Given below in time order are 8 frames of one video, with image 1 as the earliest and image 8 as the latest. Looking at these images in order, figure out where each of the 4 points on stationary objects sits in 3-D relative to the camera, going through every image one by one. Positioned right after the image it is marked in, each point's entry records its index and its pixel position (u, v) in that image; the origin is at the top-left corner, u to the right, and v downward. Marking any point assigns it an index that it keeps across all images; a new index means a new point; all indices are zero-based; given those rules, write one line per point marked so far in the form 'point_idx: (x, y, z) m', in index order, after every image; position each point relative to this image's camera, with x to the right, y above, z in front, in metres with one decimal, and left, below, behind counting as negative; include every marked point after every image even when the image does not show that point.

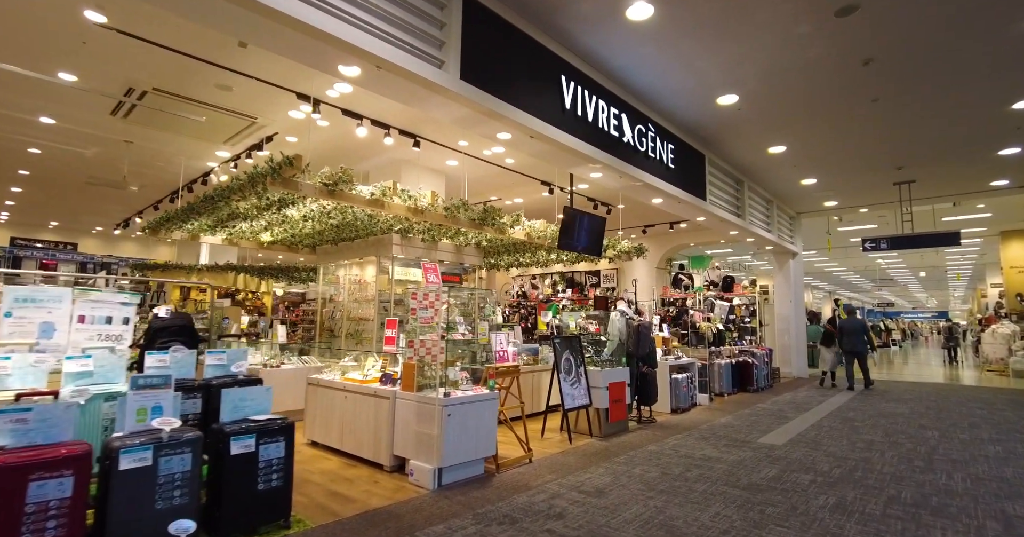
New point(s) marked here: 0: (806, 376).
0: (+7.0, -2.5, +12.0) m
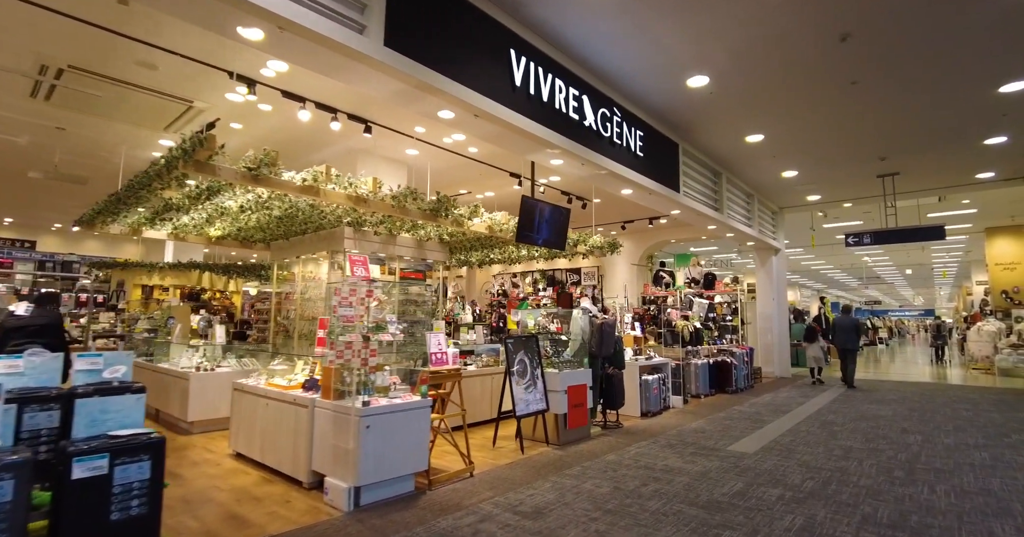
0: (+6.4, -2.5, +11.6) m
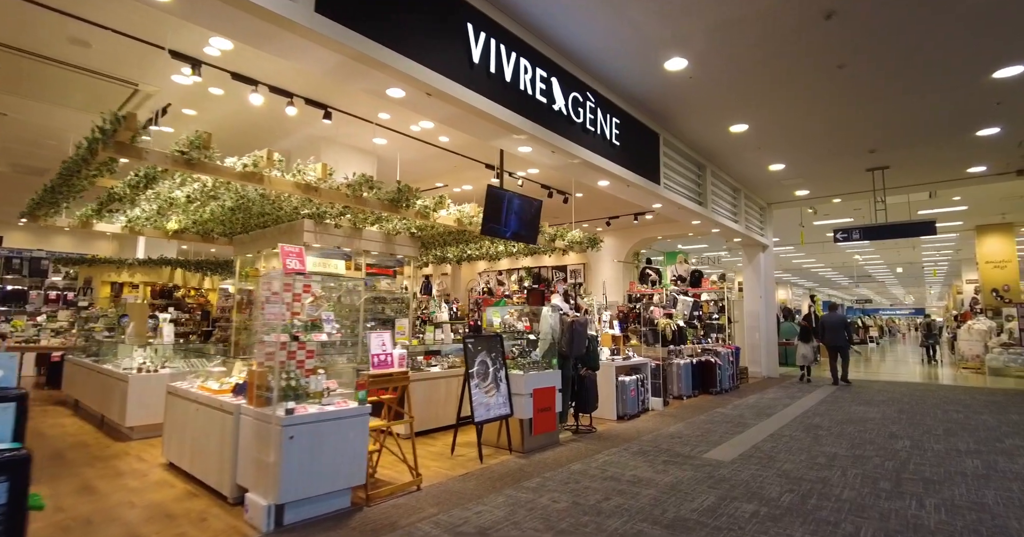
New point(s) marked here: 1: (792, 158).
0: (+5.9, -2.4, +11.3) m
1: (+4.7, +1.8, +8.5) m
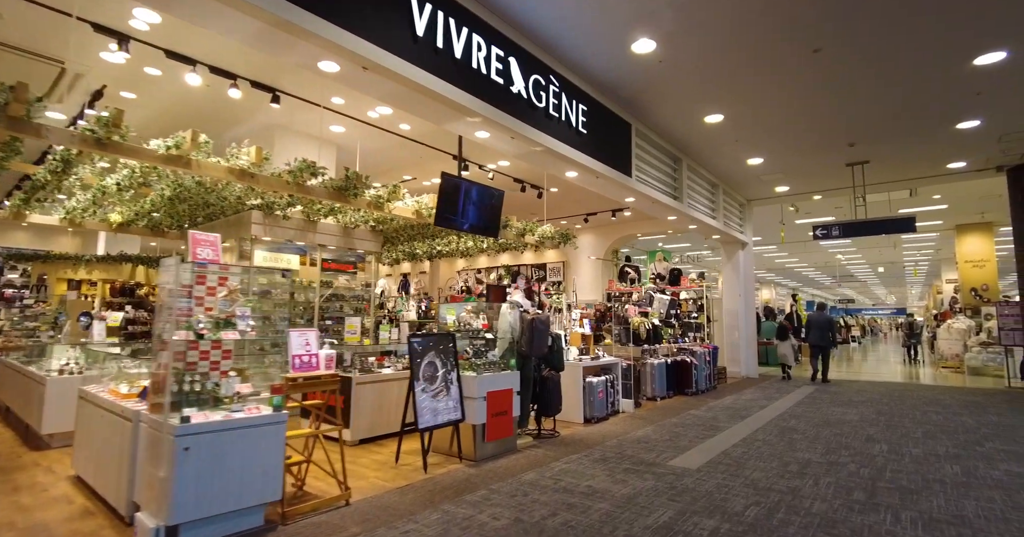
0: (+5.3, -2.3, +11.1) m
1: (+4.2, +1.9, +8.2) m
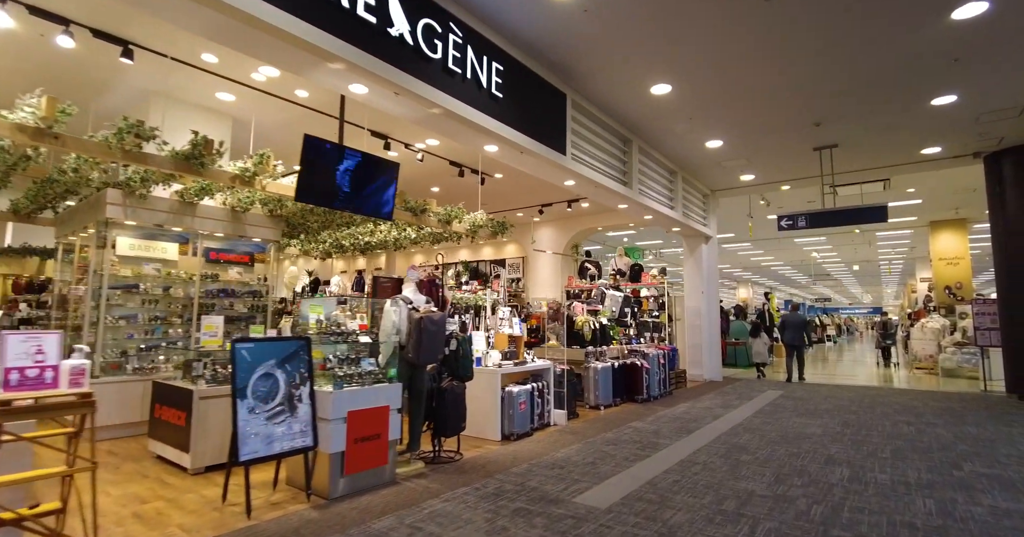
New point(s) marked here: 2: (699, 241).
0: (+4.2, -2.2, +10.3) m
1: (+3.2, +2.0, +7.4) m
2: (+3.9, +0.6, +10.4) m
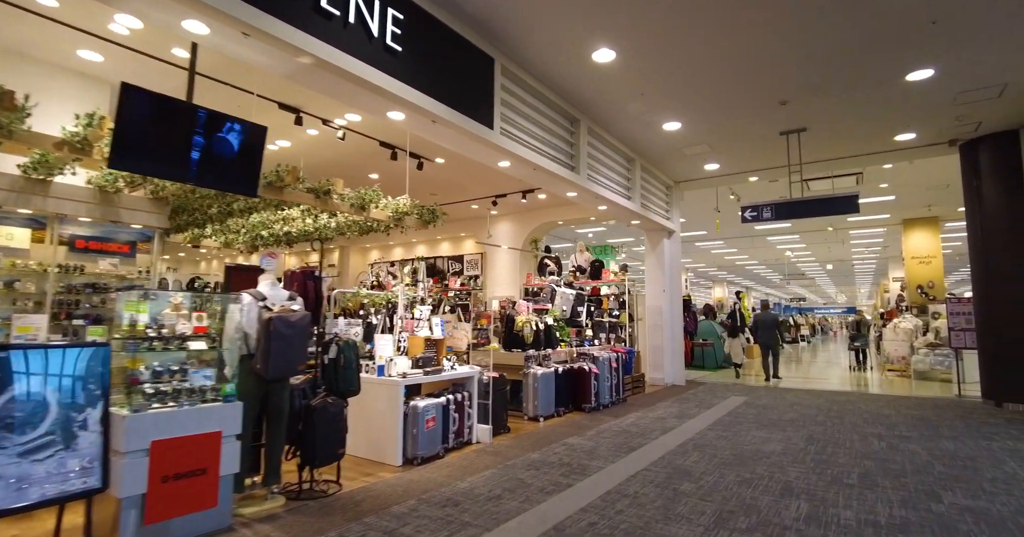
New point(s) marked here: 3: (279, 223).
0: (+3.2, -2.2, +9.6) m
1: (+2.3, +2.1, +6.7) m
2: (+2.9, +0.6, +9.7) m
3: (-3.1, +0.6, +6.8) m
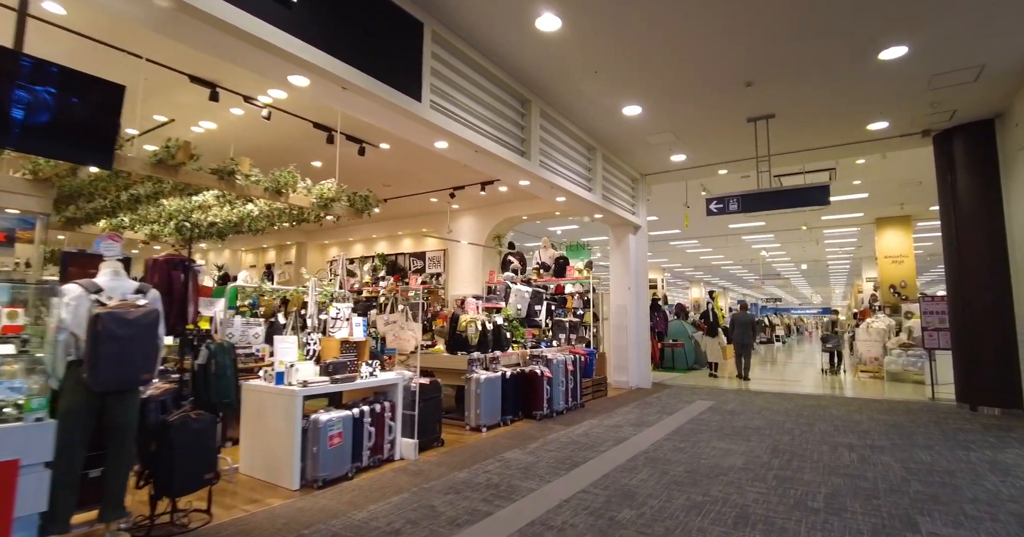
0: (+2.5, -2.1, +9.1) m
1: (+1.6, +2.1, +6.2) m
2: (+2.1, +0.7, +9.2) m
3: (-3.8, +0.7, +6.1) m
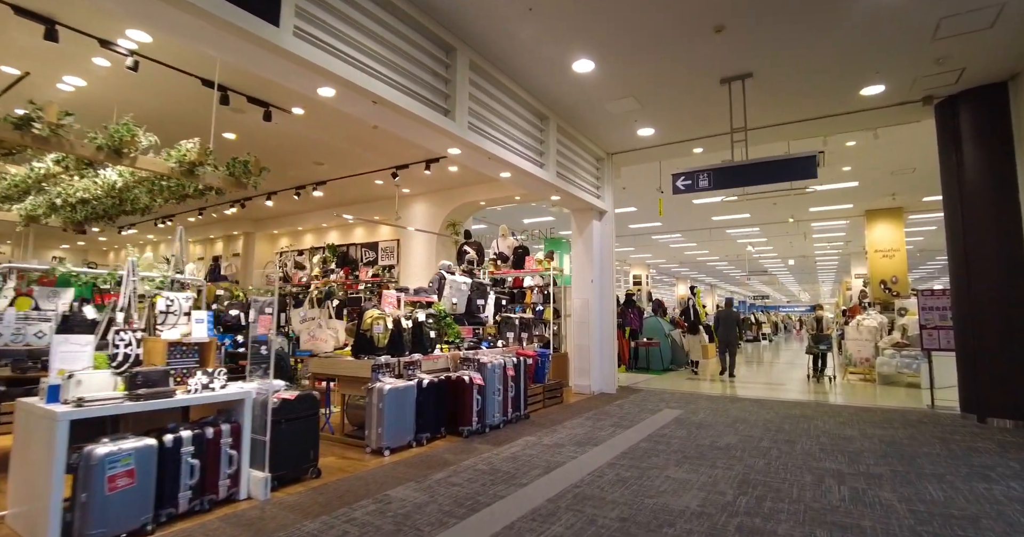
0: (+1.7, -2.0, +8.1) m
1: (+0.9, +2.3, +5.1) m
2: (+1.3, +0.8, +8.2) m
3: (-4.6, +0.9, +5.0) m
